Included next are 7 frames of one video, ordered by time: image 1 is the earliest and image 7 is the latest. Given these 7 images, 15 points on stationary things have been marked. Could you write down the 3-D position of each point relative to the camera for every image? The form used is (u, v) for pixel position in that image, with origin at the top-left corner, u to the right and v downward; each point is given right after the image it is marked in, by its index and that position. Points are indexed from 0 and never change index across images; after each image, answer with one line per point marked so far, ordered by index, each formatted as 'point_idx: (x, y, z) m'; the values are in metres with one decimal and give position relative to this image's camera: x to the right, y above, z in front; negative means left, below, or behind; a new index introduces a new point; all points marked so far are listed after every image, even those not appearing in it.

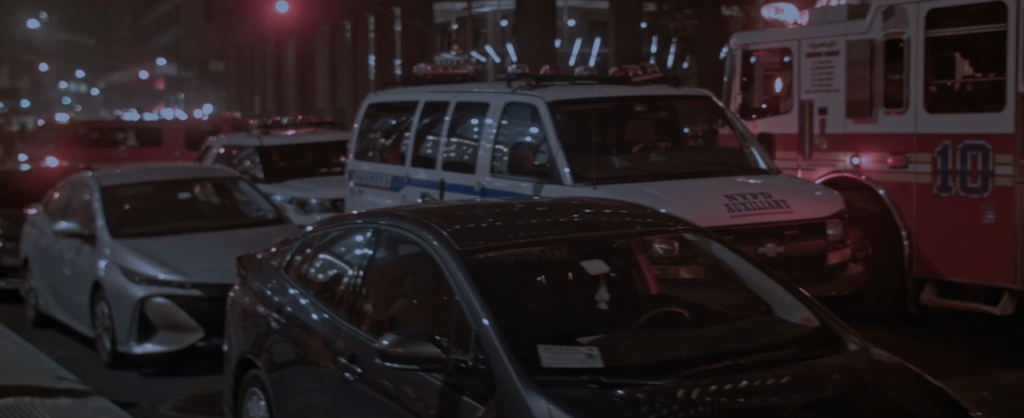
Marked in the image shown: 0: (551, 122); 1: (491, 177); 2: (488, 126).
0: (+0.3, +0.6, +7.7) m
1: (-0.2, +0.2, +8.3) m
2: (-0.2, +0.6, +8.5) m
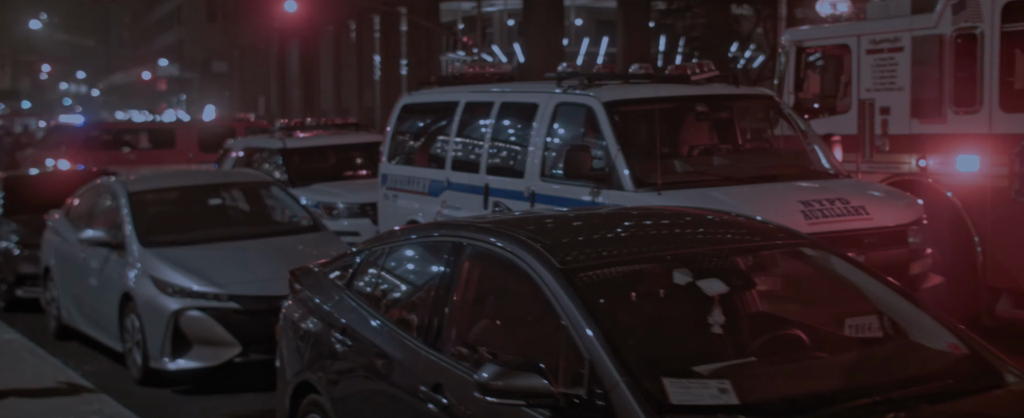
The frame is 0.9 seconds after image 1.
0: (+0.6, +0.6, +7.3) m
1: (+0.2, +0.2, +7.9) m
2: (+0.2, +0.6, +8.0) m
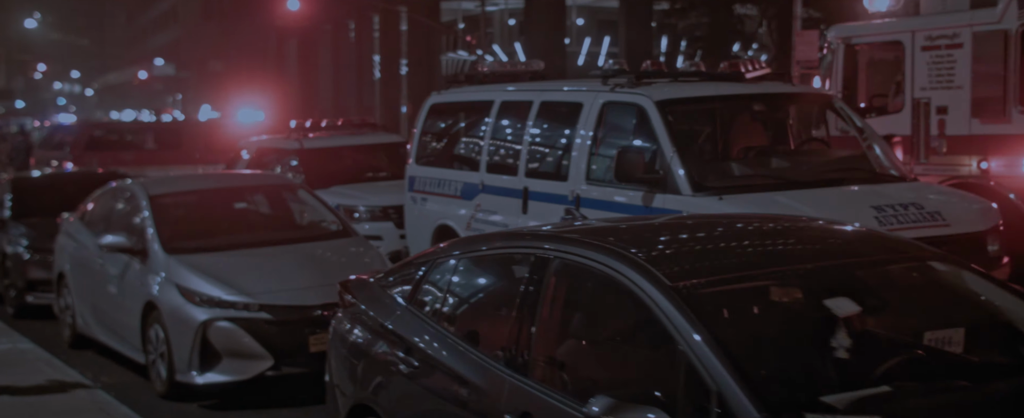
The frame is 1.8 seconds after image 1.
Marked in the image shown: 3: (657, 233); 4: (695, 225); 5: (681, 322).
0: (+0.9, +0.5, +6.9) m
1: (+0.5, +0.2, +7.5) m
2: (+0.5, +0.5, +7.6) m
3: (+0.4, -0.1, +4.0) m
4: (+0.6, -0.1, +4.2) m
5: (+0.5, -0.3, +3.2) m
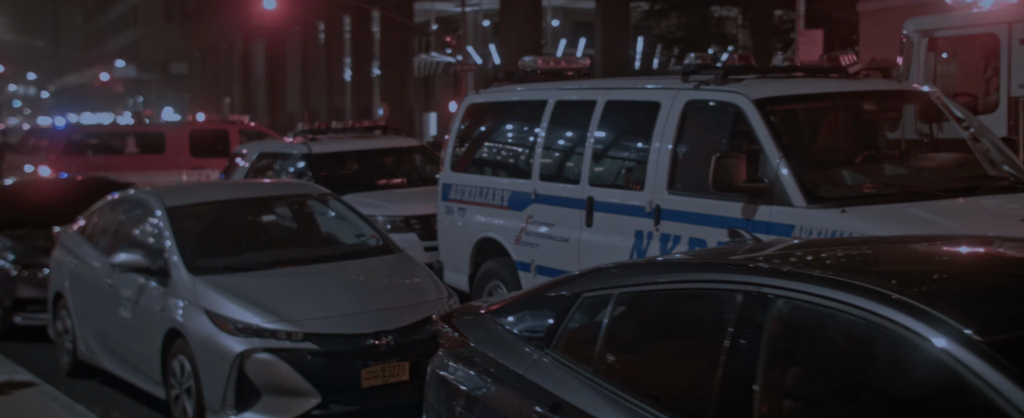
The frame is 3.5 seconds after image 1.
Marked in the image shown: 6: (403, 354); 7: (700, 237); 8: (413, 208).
0: (+1.4, +0.5, +6.1) m
1: (+0.9, +0.1, +6.7) m
2: (+0.9, +0.5, +6.8) m
3: (+0.9, -0.2, +3.2) m
4: (+1.2, -0.1, +3.4) m
5: (+1.1, -0.4, +2.4) m
6: (-0.6, -0.8, +6.4) m
7: (+1.1, -0.2, +6.4) m
8: (-0.9, 0.0, +10.6) m
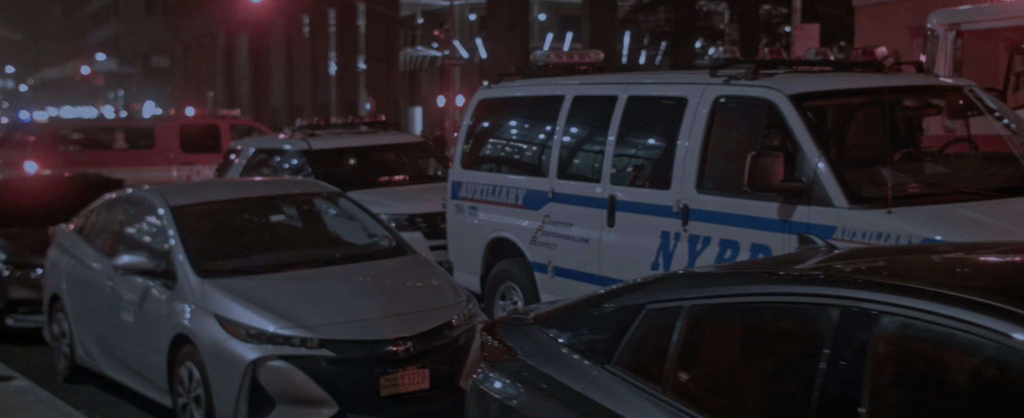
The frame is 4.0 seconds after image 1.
0: (+1.5, +0.5, +5.9) m
1: (+1.1, +0.1, +6.4) m
2: (+1.0, +0.5, +6.6) m
3: (+1.1, -0.2, +2.9) m
4: (+1.4, -0.1, +3.2) m
5: (+1.3, -0.4, +2.1) m
6: (-0.5, -0.8, +6.2) m
7: (+1.2, -0.2, +6.2) m
8: (-0.9, 0.0, +10.3) m
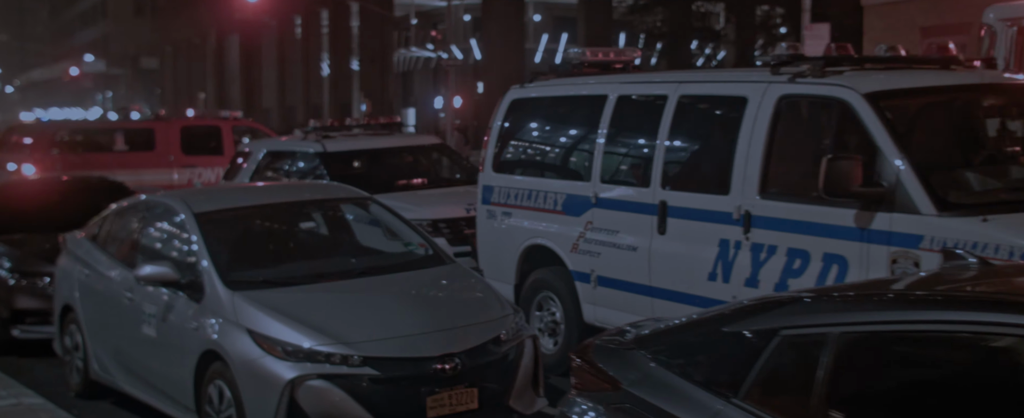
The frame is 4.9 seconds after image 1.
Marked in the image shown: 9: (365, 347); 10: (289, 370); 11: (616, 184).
0: (+1.8, +0.4, +5.5) m
1: (+1.3, +0.1, +6.0) m
2: (+1.3, +0.4, +6.2) m
3: (+1.4, -0.2, +2.5) m
4: (+1.7, -0.2, +2.8) m
5: (+1.6, -0.4, +1.7) m
6: (-0.2, -0.9, +5.8) m
7: (+1.5, -0.2, +5.8) m
8: (-0.6, 0.0, +9.9) m
9: (-0.7, -0.7, +5.6) m
10: (-1.1, -0.8, +5.5) m
11: (+0.7, +0.2, +7.1) m
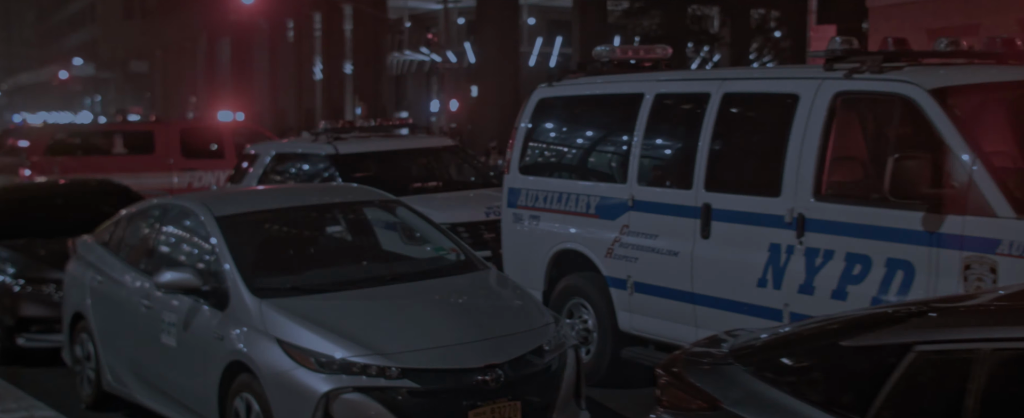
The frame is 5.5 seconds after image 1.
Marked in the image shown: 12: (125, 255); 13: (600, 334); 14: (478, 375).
0: (+2.0, +0.4, +5.2) m
1: (+1.6, 0.0, +5.7) m
2: (+1.5, +0.4, +5.9) m
3: (+1.7, -0.2, +2.2) m
4: (+1.9, -0.2, +2.5) m
5: (+1.8, -0.4, +1.5) m
6: (0.0, -0.9, +5.5) m
7: (+1.7, -0.2, +5.5) m
8: (-0.4, 0.0, +9.6) m
9: (-0.5, -0.7, +5.3) m
10: (-0.9, -0.8, +5.2) m
11: (+0.9, +0.1, +6.8) m
12: (-2.4, -0.3, +7.1) m
13: (+0.6, -0.8, +7.3) m
14: (-0.2, -0.8, +5.4) m
